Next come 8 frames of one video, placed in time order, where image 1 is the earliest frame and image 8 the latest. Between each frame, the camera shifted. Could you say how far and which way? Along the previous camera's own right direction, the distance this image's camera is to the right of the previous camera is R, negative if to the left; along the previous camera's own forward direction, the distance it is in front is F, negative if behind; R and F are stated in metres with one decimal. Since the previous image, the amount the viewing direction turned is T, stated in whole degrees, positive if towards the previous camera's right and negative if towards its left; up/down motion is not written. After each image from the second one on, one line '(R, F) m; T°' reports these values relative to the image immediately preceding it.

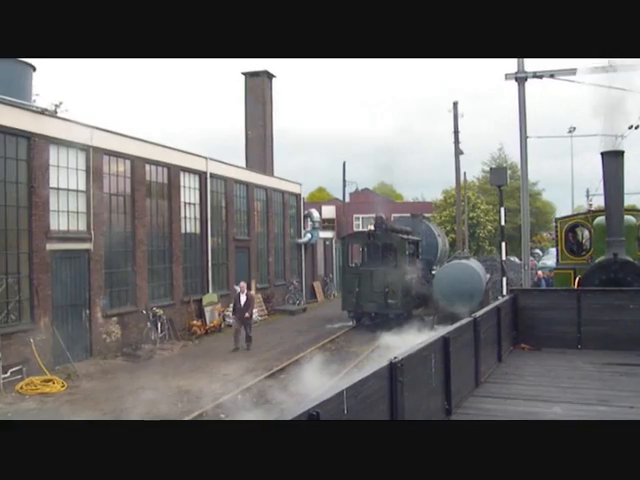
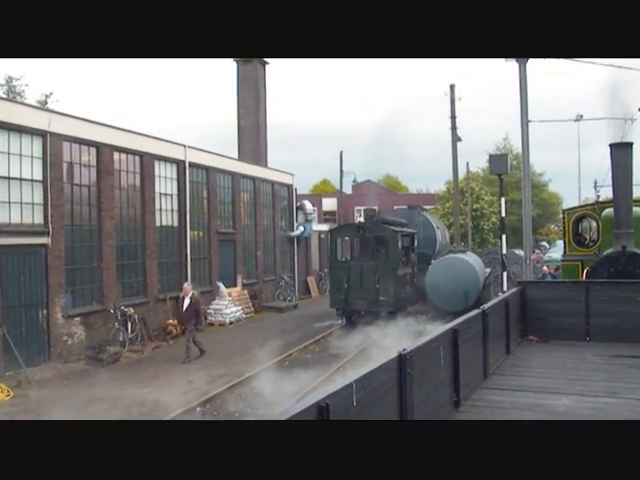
(+0.6, +1.3) m; -1°
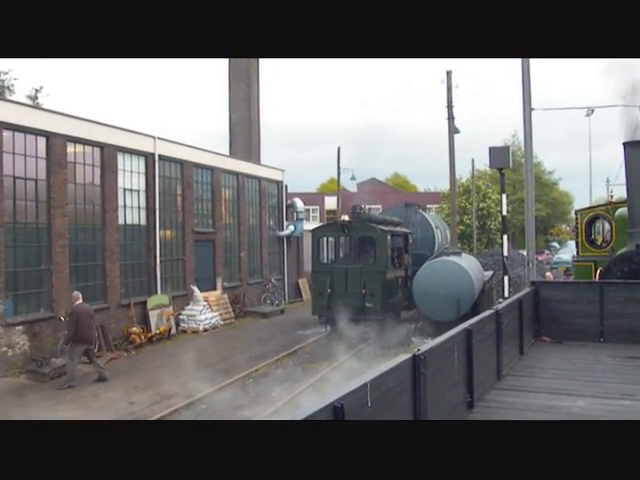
(+0.8, +1.7) m; -1°
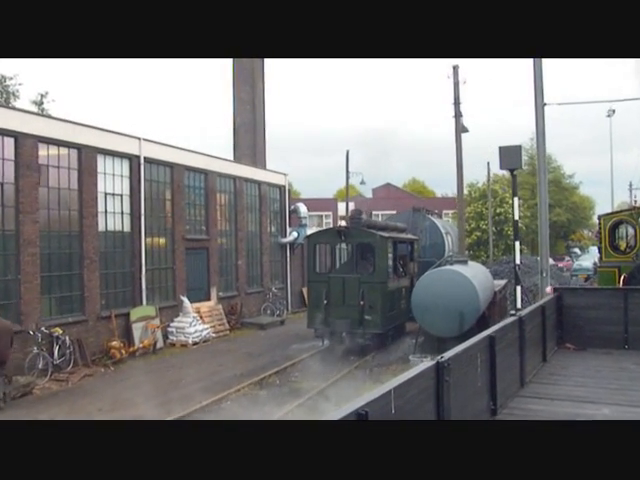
(+0.6, +1.2) m; -2°
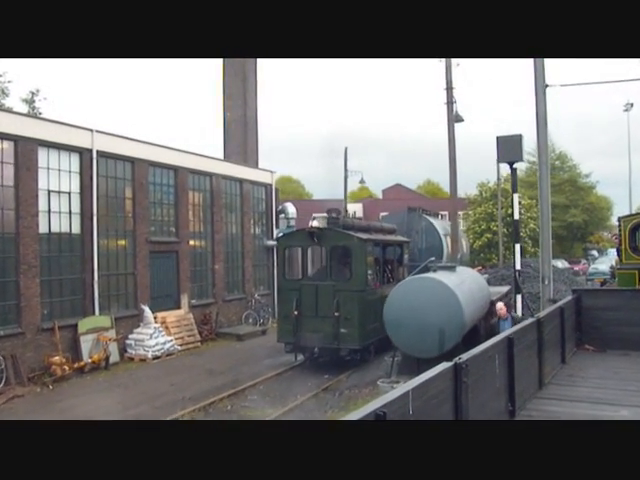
(+0.9, +1.8) m; -1°
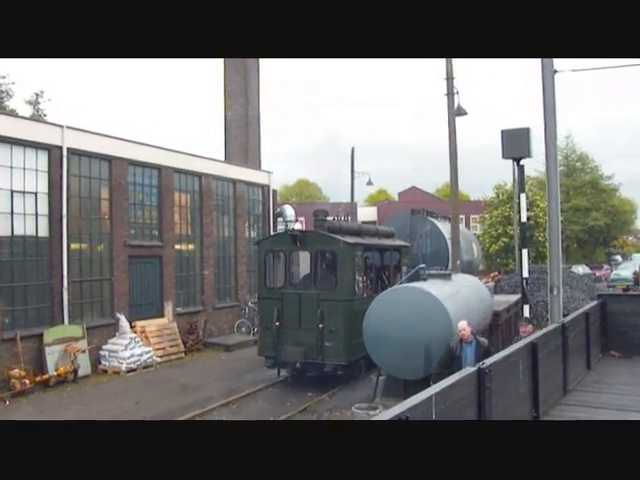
(+0.7, +1.2) m; -2°
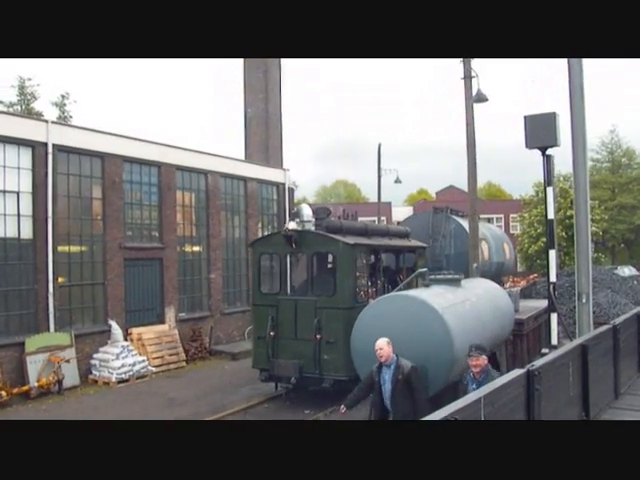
(+0.7, +1.2) m; -4°
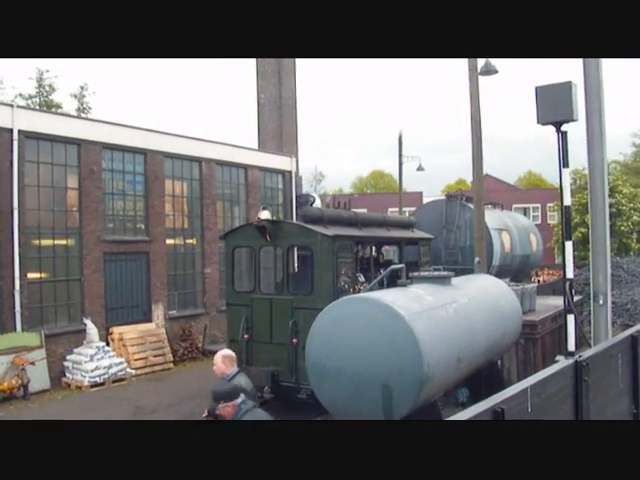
(+0.9, +1.3) m; -4°
